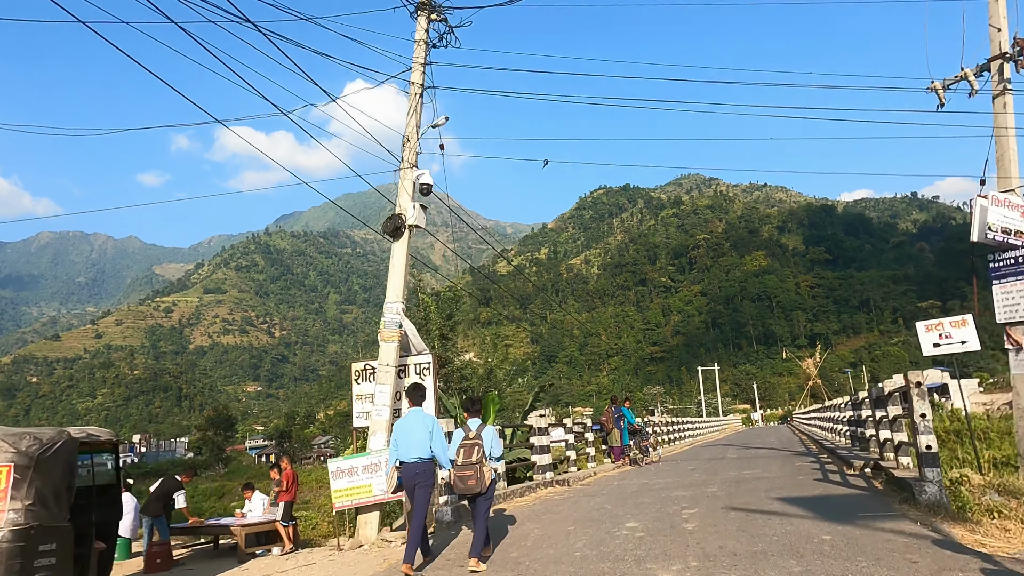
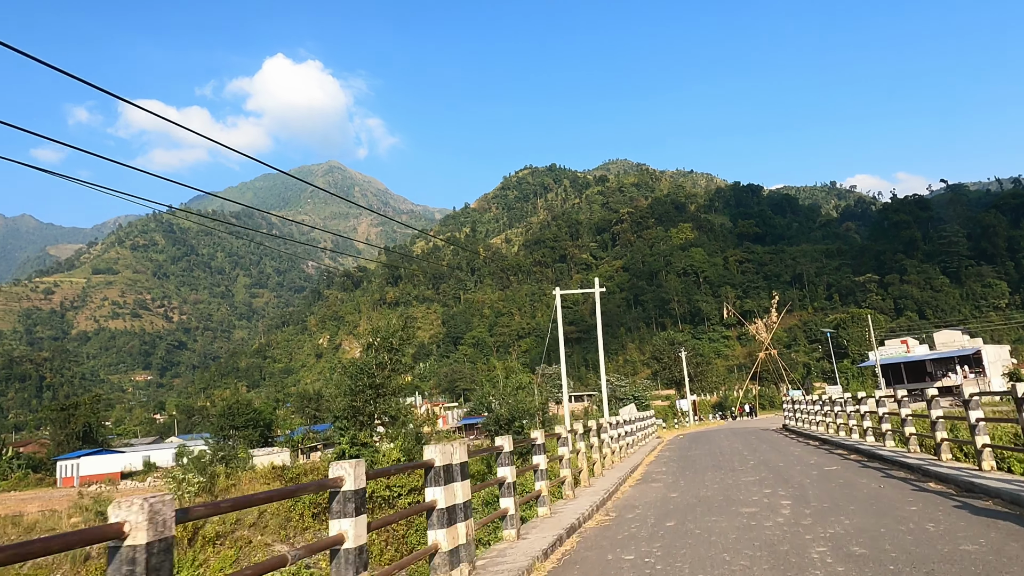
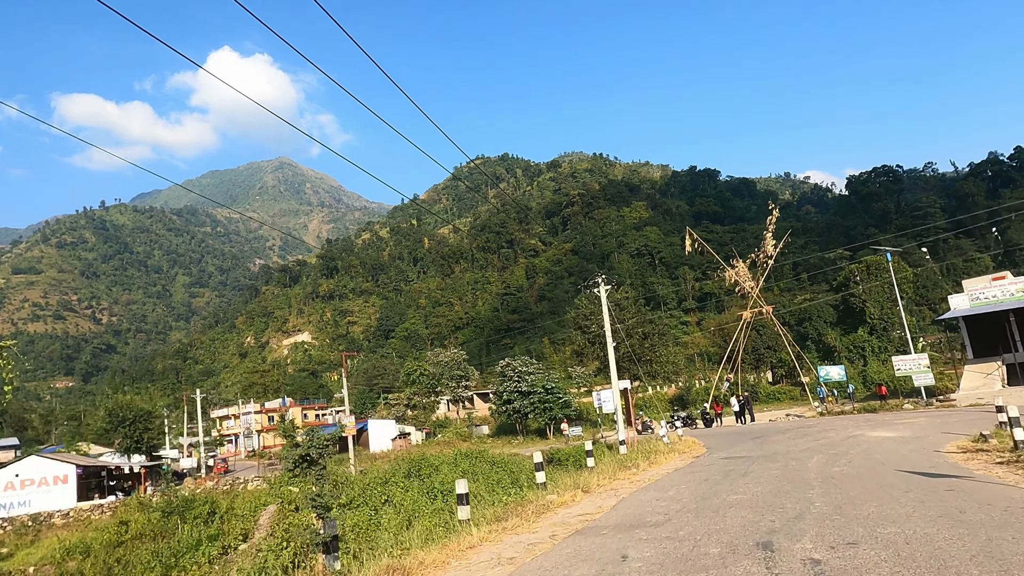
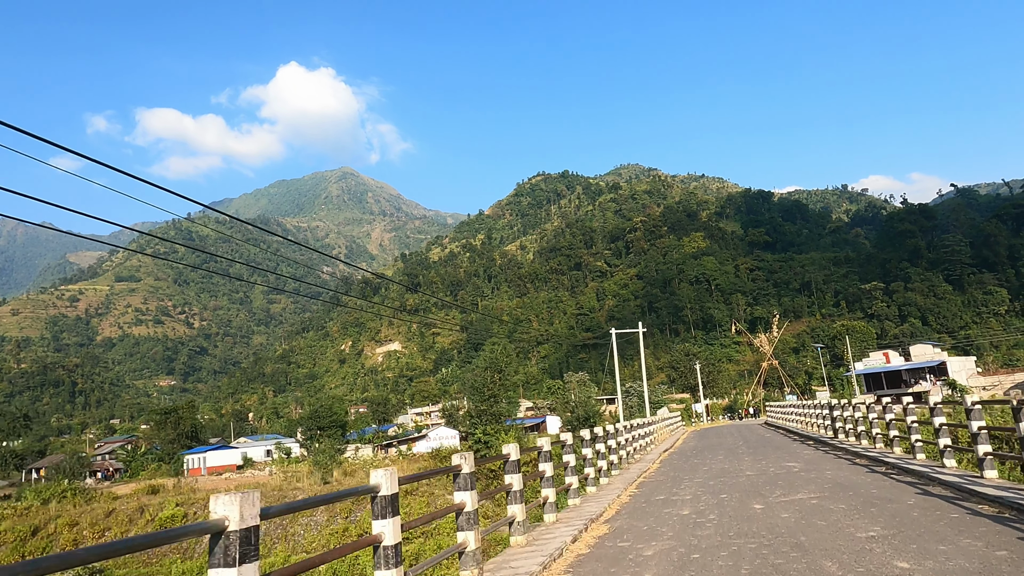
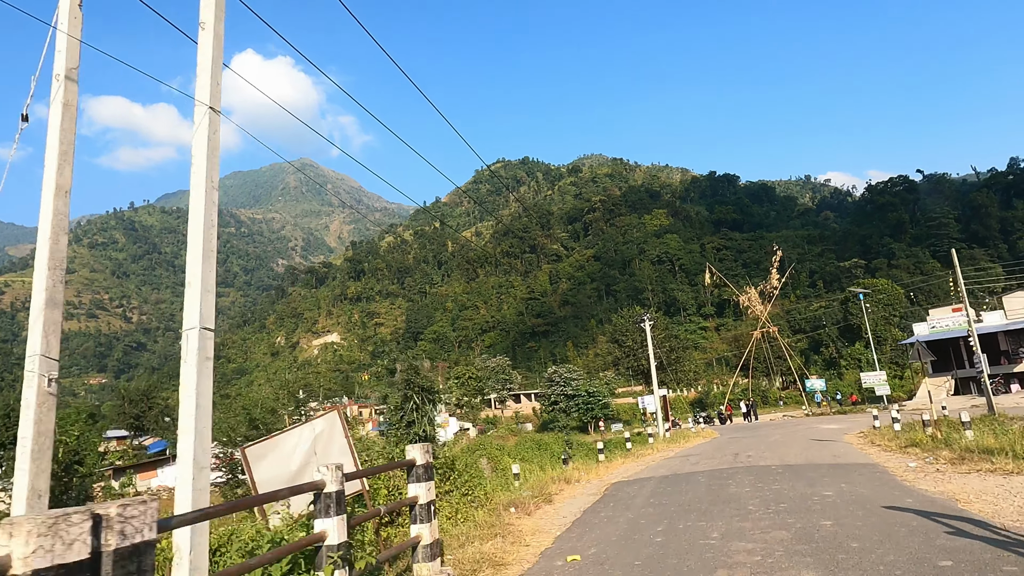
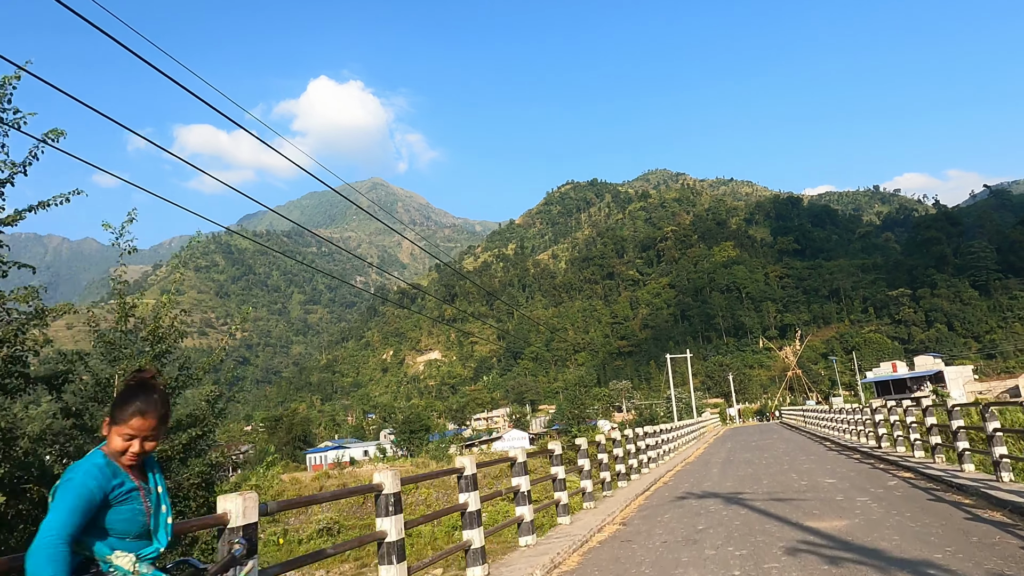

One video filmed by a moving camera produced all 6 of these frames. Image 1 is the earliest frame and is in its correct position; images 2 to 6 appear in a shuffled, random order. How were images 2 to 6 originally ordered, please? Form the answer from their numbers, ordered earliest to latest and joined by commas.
6, 4, 2, 5, 3
